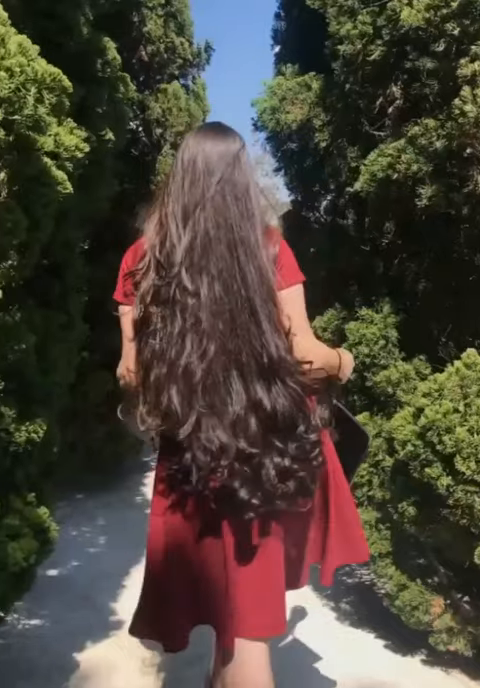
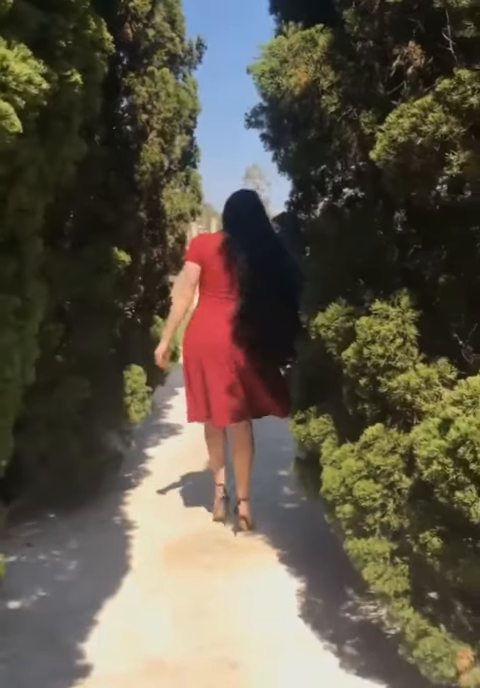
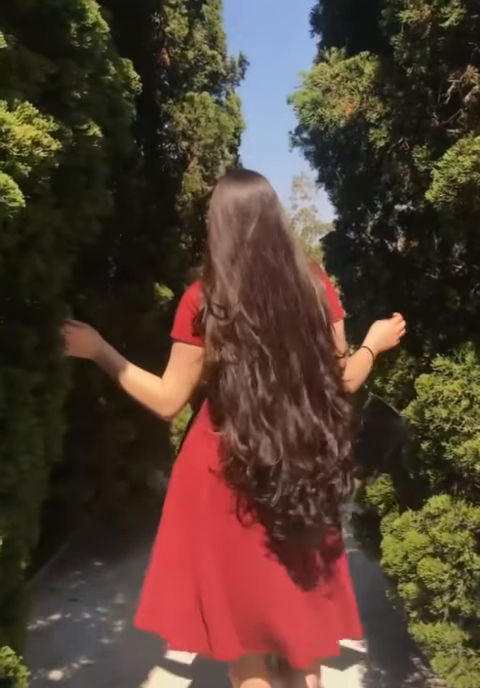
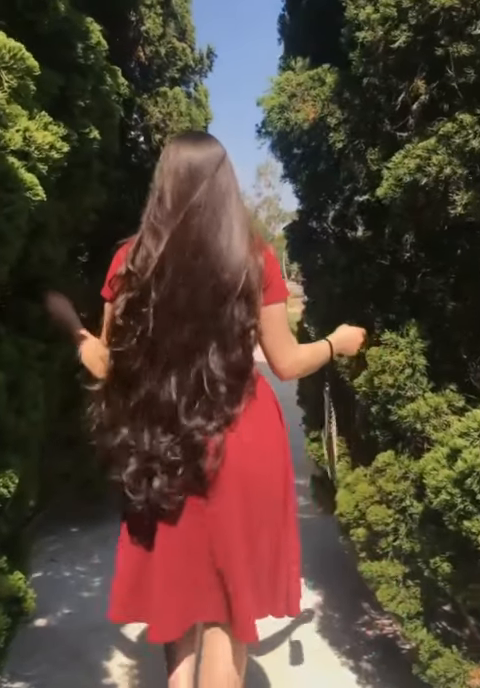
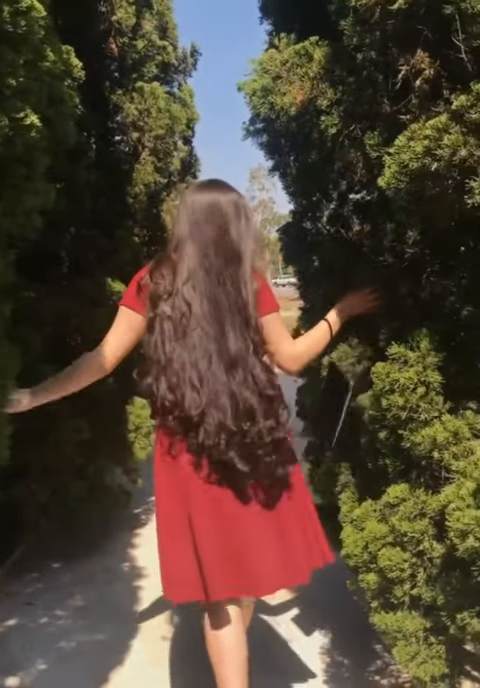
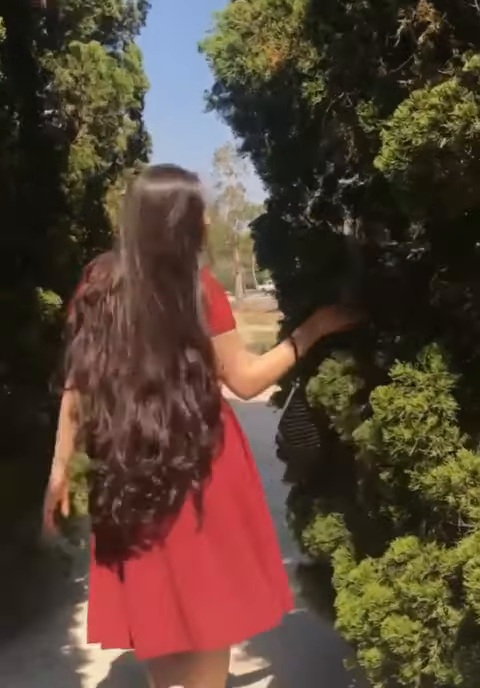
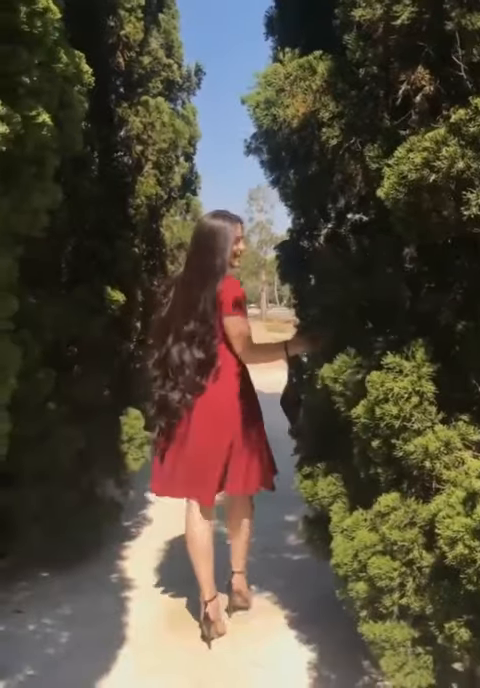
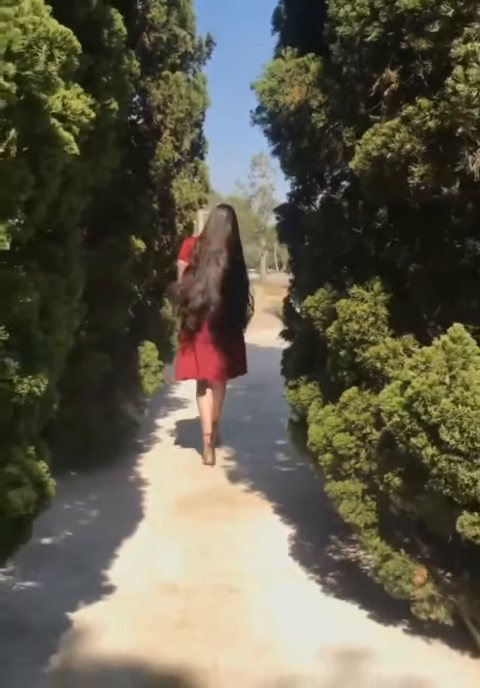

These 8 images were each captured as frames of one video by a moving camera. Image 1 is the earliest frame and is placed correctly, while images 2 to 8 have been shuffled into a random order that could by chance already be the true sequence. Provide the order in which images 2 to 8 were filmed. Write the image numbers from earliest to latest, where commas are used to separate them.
4, 3, 5, 6, 7, 2, 8
